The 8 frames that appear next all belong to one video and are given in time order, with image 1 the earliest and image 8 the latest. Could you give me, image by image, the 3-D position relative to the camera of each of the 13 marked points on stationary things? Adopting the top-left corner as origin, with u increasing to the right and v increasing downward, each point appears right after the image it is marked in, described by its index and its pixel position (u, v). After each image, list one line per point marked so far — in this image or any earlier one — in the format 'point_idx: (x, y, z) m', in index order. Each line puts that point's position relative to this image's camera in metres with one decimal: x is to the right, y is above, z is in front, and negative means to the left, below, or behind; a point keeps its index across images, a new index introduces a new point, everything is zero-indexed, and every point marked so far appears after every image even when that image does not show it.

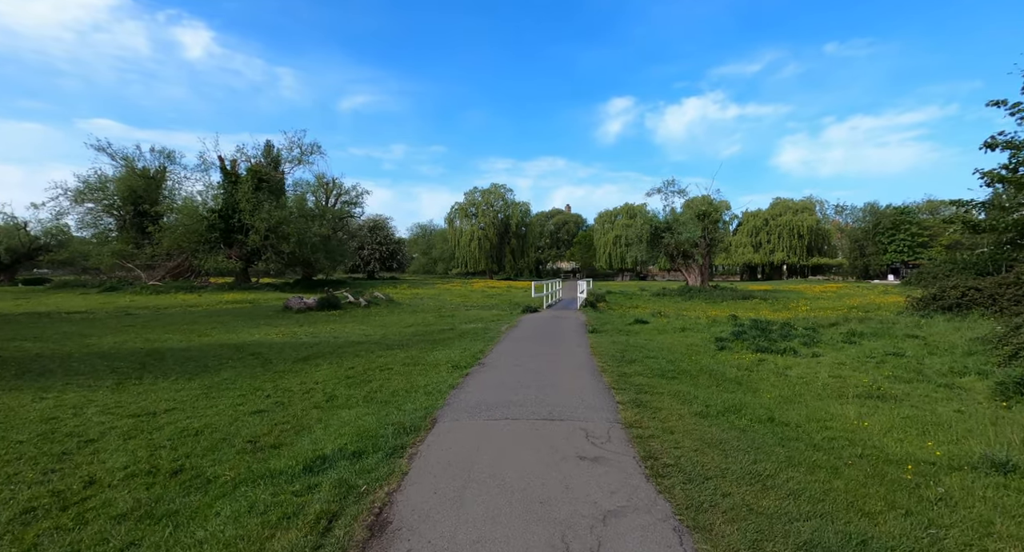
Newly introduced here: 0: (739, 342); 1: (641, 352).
0: (+5.7, -1.6, +12.9) m
1: (+2.9, -1.7, +11.7) m
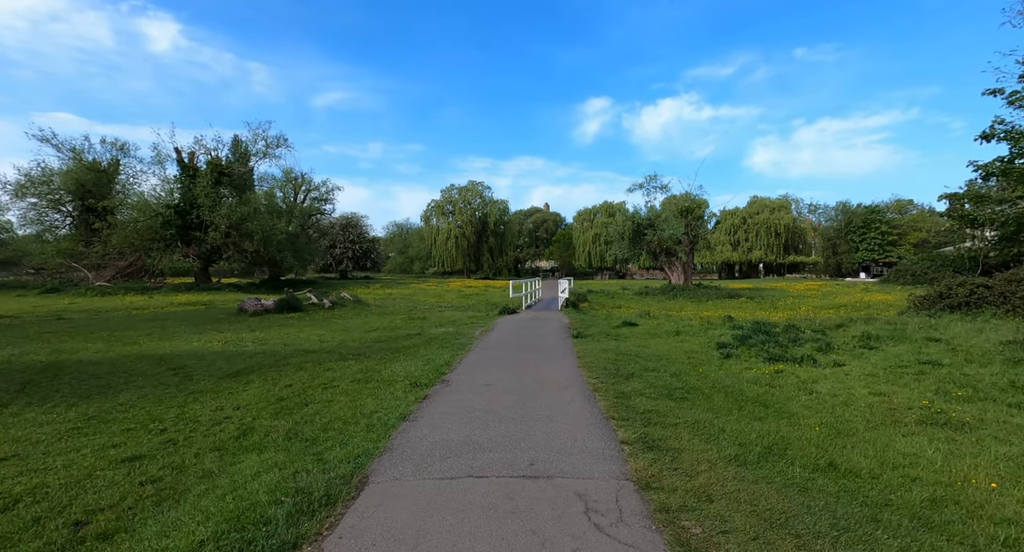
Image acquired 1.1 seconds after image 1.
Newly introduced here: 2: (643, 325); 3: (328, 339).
0: (+5.1, -1.6, +11.2) m
1: (+2.4, -1.6, +9.9) m
2: (+4.2, -1.6, +16.9) m
3: (-6.1, -2.2, +17.2) m
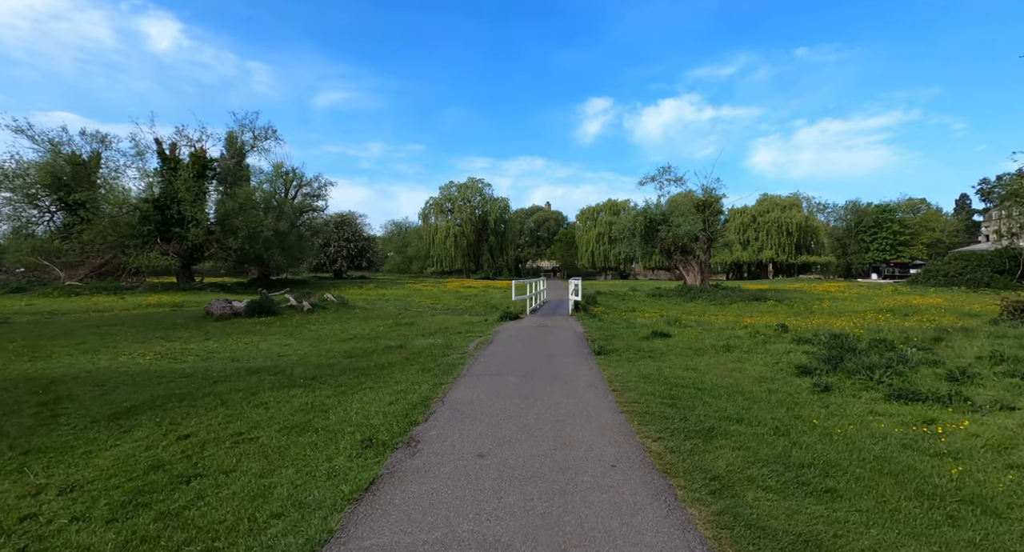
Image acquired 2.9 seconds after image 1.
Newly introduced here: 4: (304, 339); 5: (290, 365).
0: (+5.2, -1.6, +8.0) m
1: (+2.5, -1.6, +6.7) m
2: (+4.4, -1.6, +13.7) m
3: (-6.0, -2.2, +14.0) m
4: (-6.9, -2.2, +17.2) m
5: (-5.0, -2.1, +11.9) m
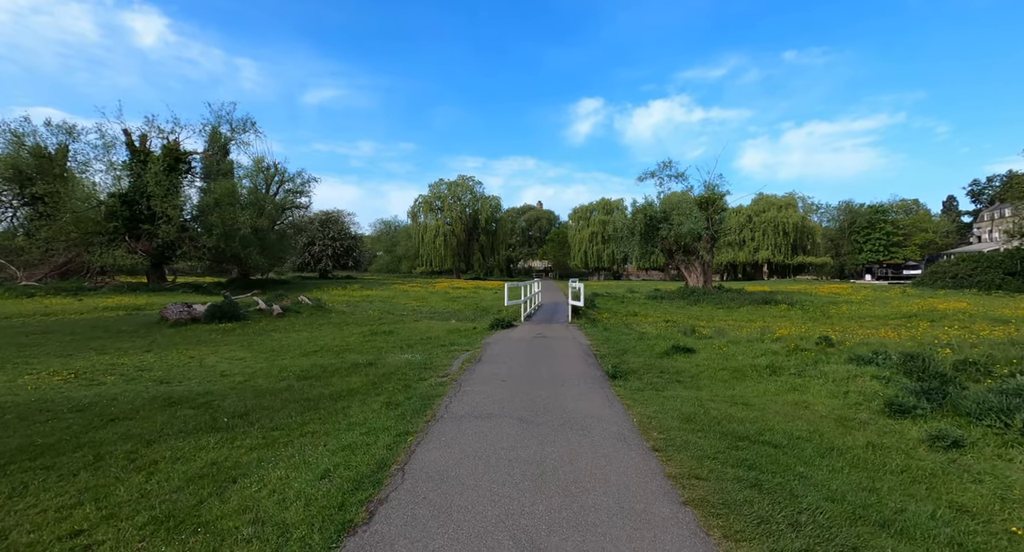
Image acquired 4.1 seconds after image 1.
0: (+5.1, -1.6, +5.8) m
1: (+2.4, -1.7, +4.4) m
2: (+4.2, -1.6, +11.4) m
3: (-6.2, -2.3, +11.6) m
4: (-7.1, -2.2, +14.7) m
5: (-5.2, -2.2, +9.4) m
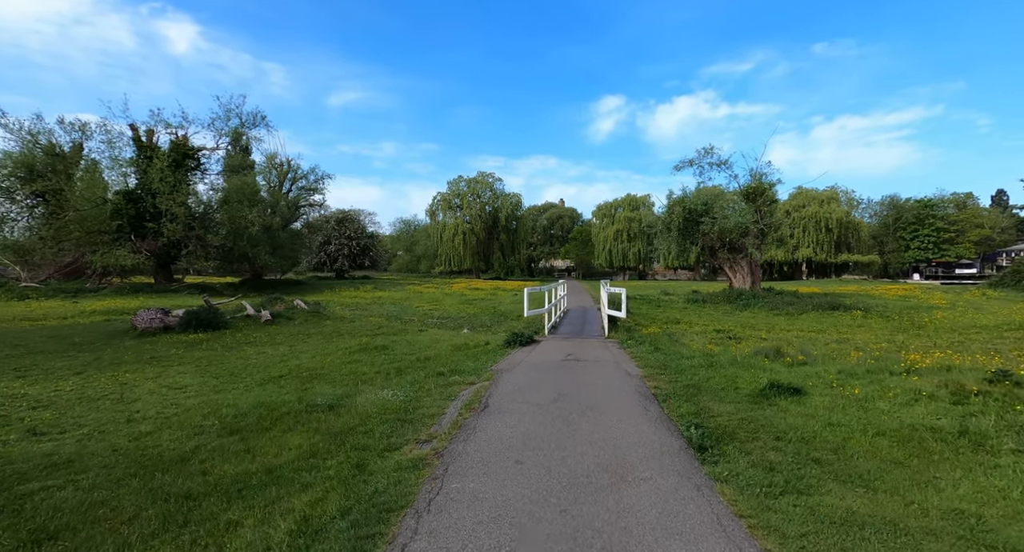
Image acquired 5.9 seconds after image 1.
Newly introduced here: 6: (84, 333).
0: (+5.2, -1.7, +2.1) m
1: (+2.5, -1.8, +0.8) m
2: (+4.5, -1.7, +7.7) m
3: (-5.8, -2.3, +8.3) m
4: (-6.6, -2.3, +11.5) m
5: (-4.9, -2.2, +6.1) m
6: (-16.2, -2.0, +19.8) m
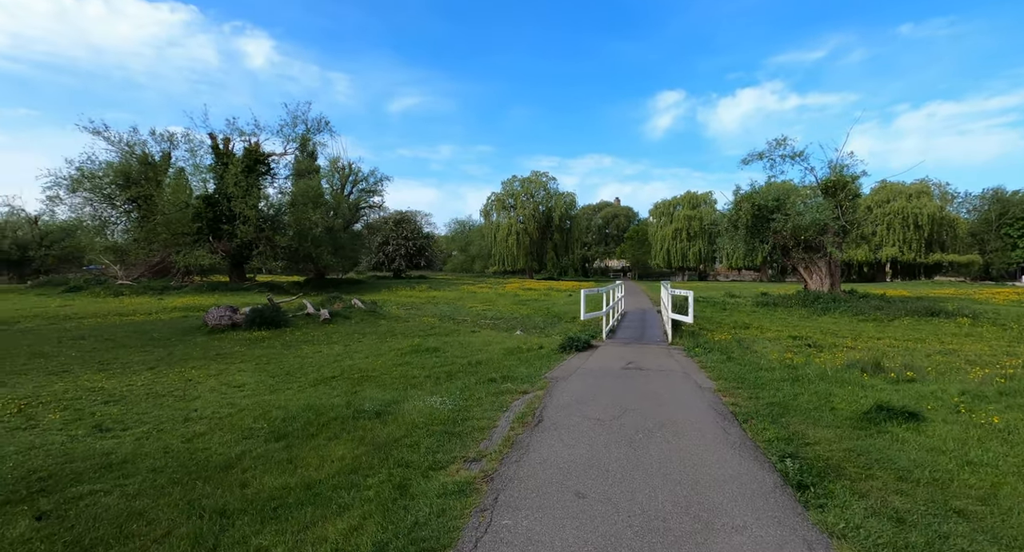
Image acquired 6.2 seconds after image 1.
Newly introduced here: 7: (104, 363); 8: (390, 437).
0: (+5.4, -1.7, +0.9) m
1: (+2.5, -1.8, -0.1) m
2: (+5.3, -1.7, +6.6) m
3: (-4.9, -2.3, +8.3) m
4: (-5.4, -2.3, +11.5) m
5: (-4.3, -2.2, +6.0) m
6: (-14.0, -2.0, +20.8) m
7: (-11.8, -2.3, +15.0) m
8: (-1.4, -1.9, +6.3) m
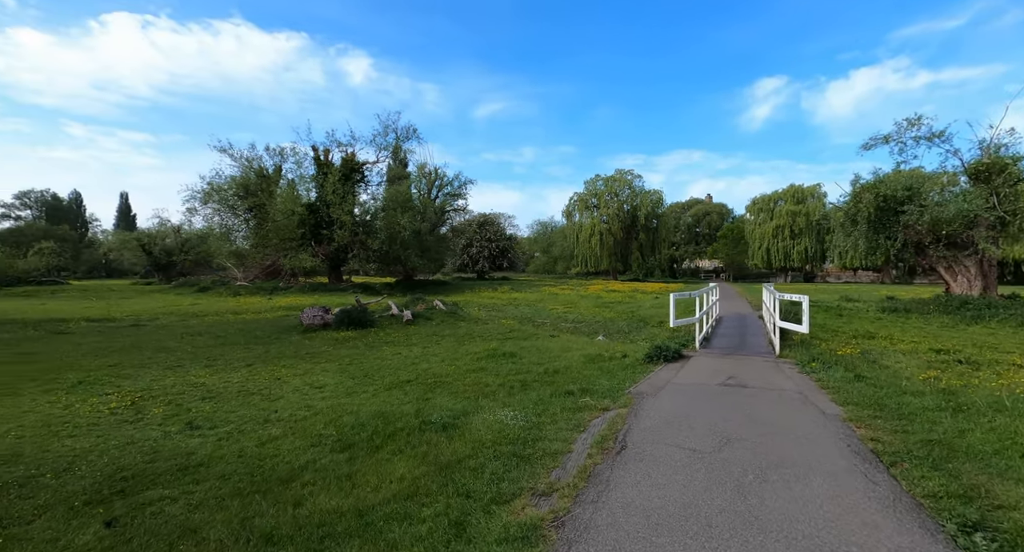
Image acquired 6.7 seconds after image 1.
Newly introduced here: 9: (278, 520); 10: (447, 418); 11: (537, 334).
0: (+5.2, -1.7, -0.7) m
1: (+2.3, -1.8, -1.2) m
2: (+6.1, -1.7, +4.9) m
3: (-3.7, -2.4, +8.2) m
4: (-3.6, -2.3, +11.5) m
5: (-3.4, -2.3, +5.9) m
6: (-10.7, -2.1, +22.0) m
7: (-9.4, -2.4, +16.0) m
8: (-0.6, -2.0, +5.7) m
9: (-2.1, -2.1, +4.7) m
10: (-0.9, -2.0, +7.5) m
11: (+0.8, -1.9, +17.3) m
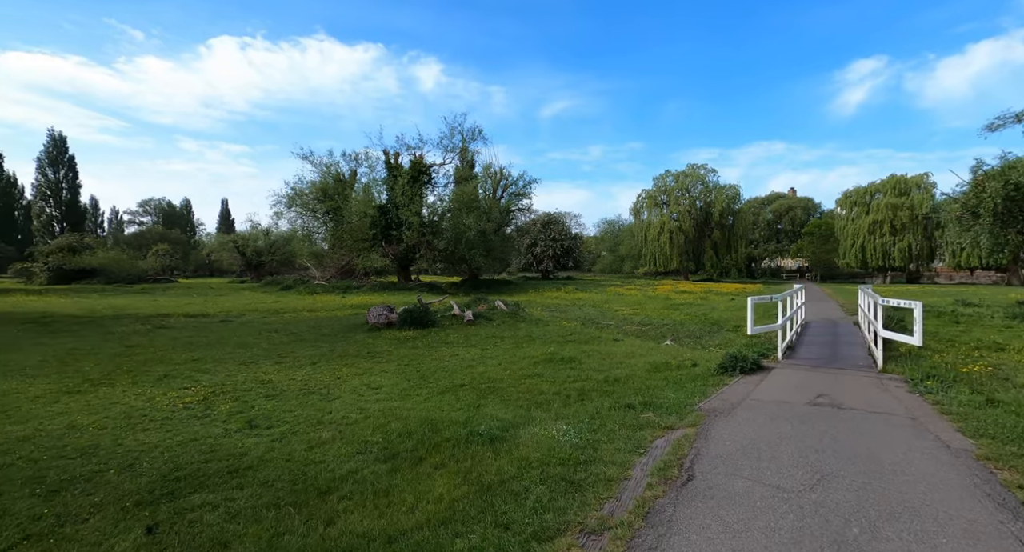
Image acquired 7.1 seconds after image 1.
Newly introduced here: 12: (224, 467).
0: (+4.9, -1.8, -2.0) m
1: (+1.9, -1.8, -2.0) m
2: (+6.4, -1.8, +3.5) m
3: (-2.9, -2.4, +8.1) m
4: (-2.4, -2.3, +11.3) m
5: (-2.9, -2.3, +5.7) m
6: (-8.1, -2.1, +22.7) m
7: (-7.6, -2.4, +16.5) m
8: (-0.1, -2.0, +5.2) m
9: (-1.7, -2.1, +4.4) m
10: (-0.2, -2.0, +6.9) m
11: (+2.8, -2.0, +16.5) m
12: (-3.8, -2.4, +6.9) m
